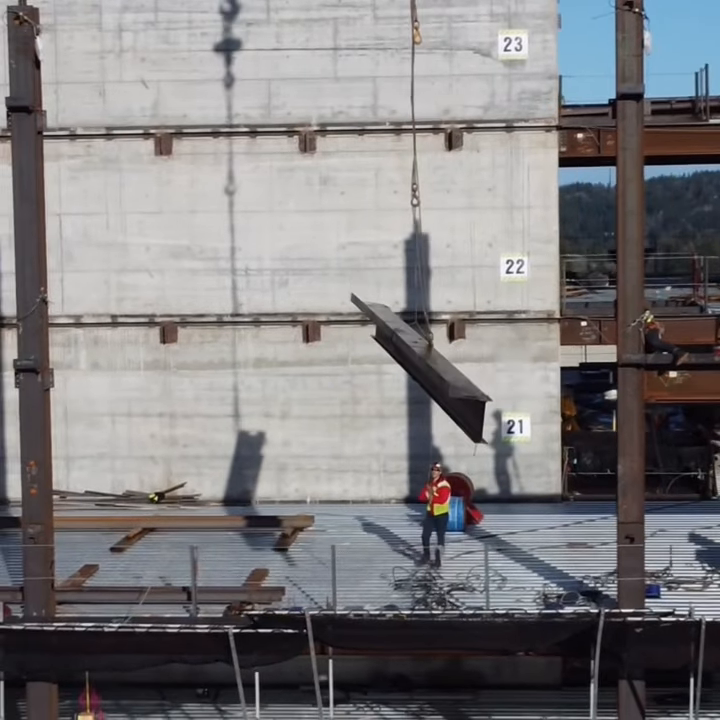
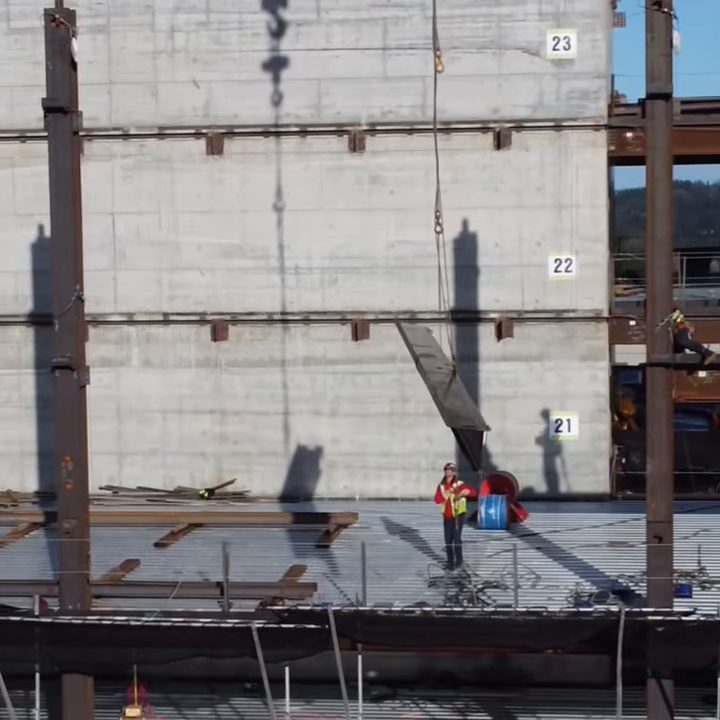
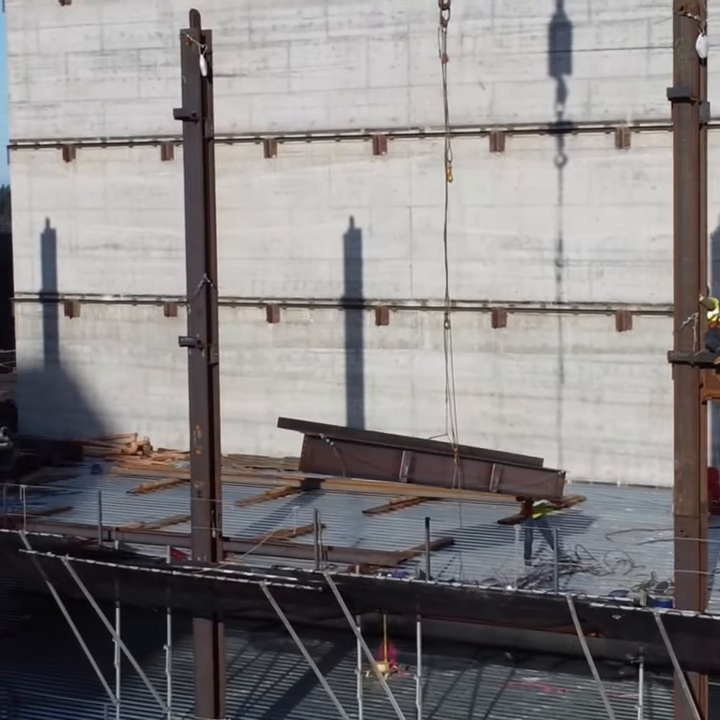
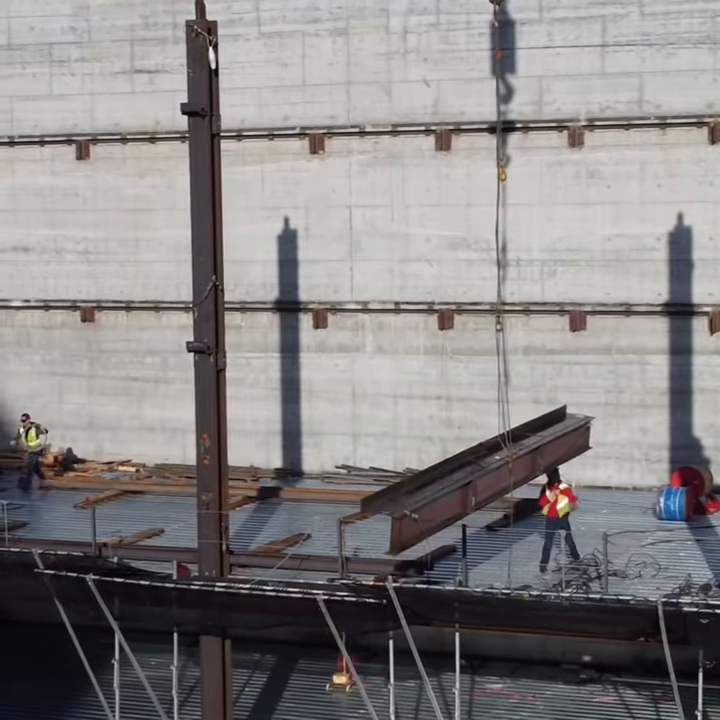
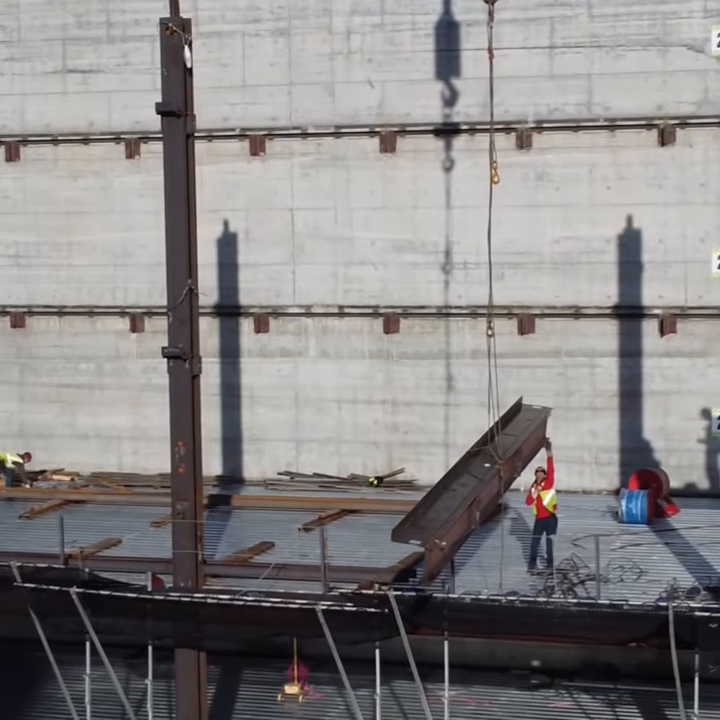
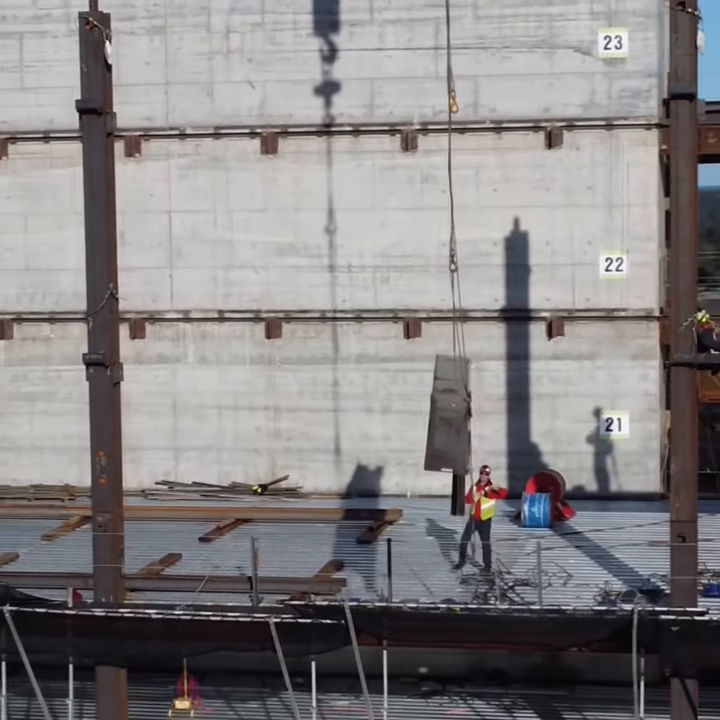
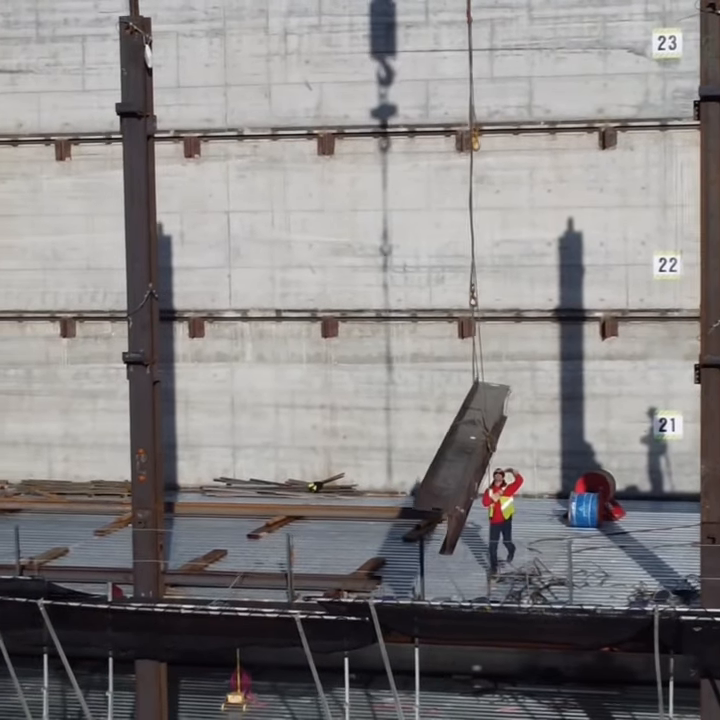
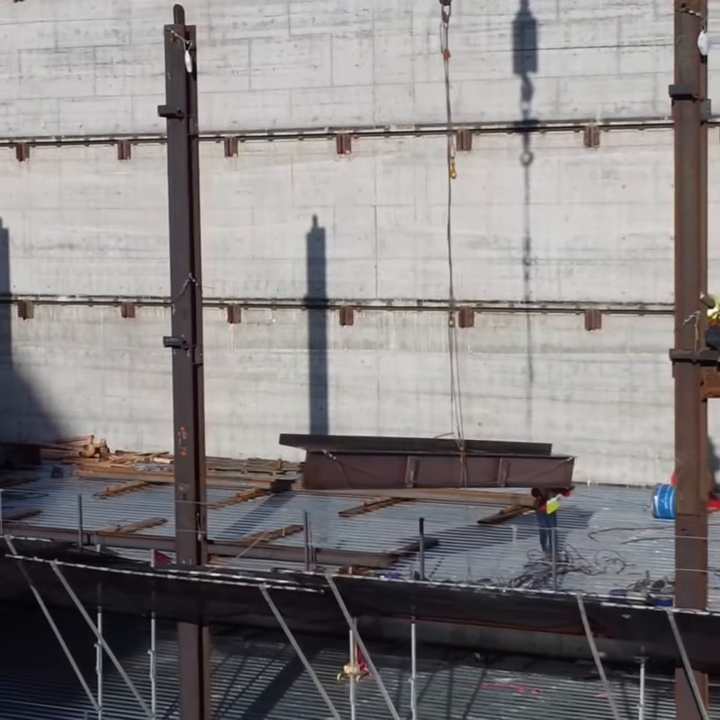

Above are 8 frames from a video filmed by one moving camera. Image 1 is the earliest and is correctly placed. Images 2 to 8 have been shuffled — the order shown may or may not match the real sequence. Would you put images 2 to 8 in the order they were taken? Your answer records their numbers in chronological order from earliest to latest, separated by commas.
2, 6, 7, 5, 4, 8, 3
